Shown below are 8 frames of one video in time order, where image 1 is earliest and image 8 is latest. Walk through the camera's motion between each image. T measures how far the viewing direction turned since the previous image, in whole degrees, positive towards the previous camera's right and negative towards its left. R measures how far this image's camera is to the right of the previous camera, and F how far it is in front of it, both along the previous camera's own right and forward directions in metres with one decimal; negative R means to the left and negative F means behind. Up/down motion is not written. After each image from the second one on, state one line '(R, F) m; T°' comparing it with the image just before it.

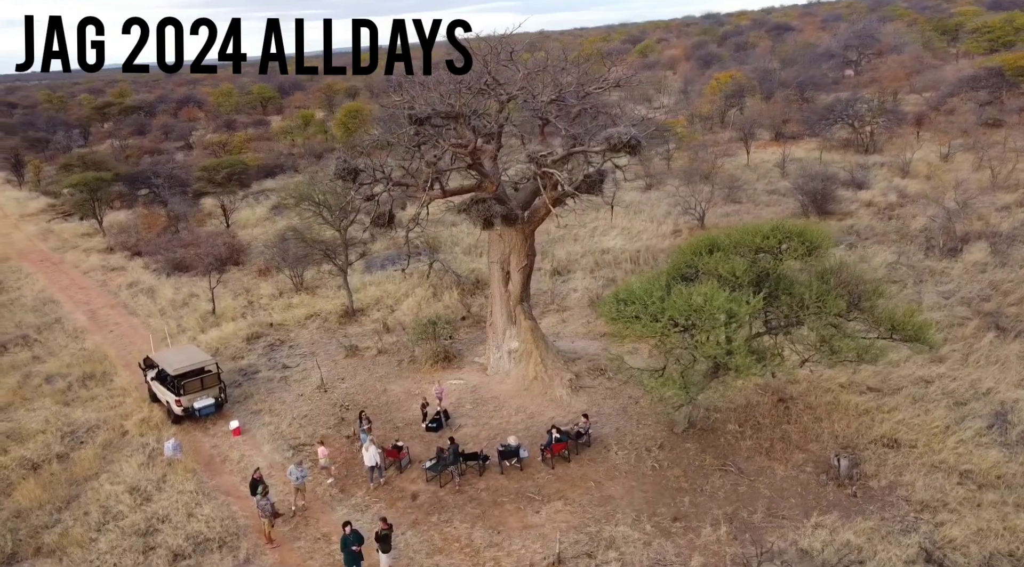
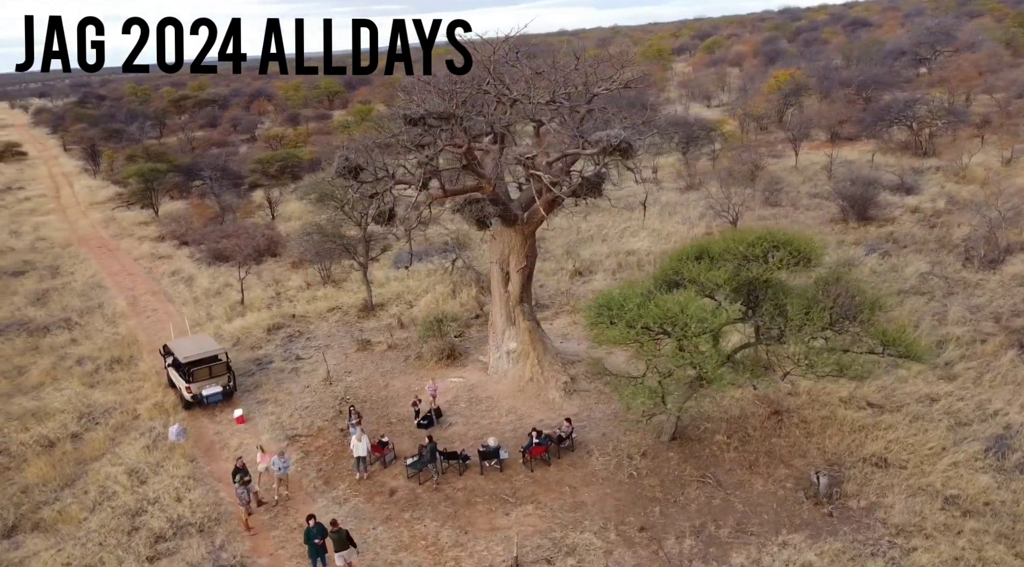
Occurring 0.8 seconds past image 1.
(+1.6, 0.0) m; -5°
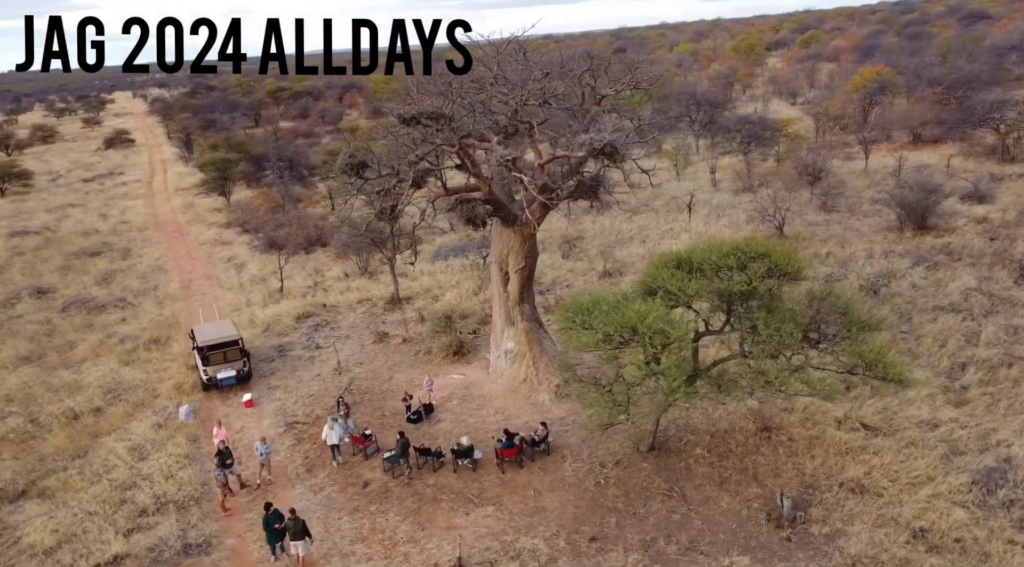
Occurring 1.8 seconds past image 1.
(+2.2, +0.1) m; -7°
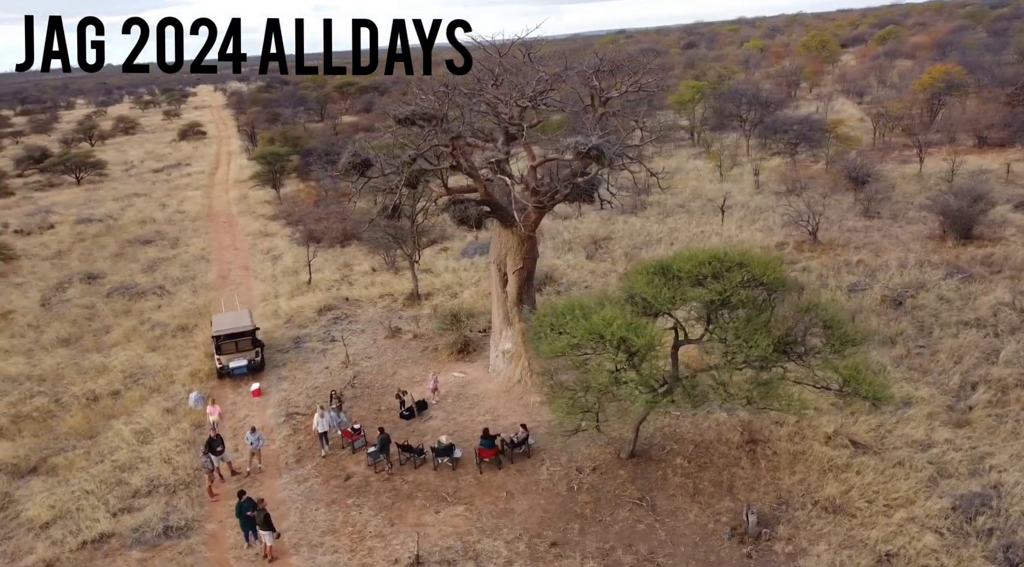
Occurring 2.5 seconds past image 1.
(+1.6, 0.0) m; -5°
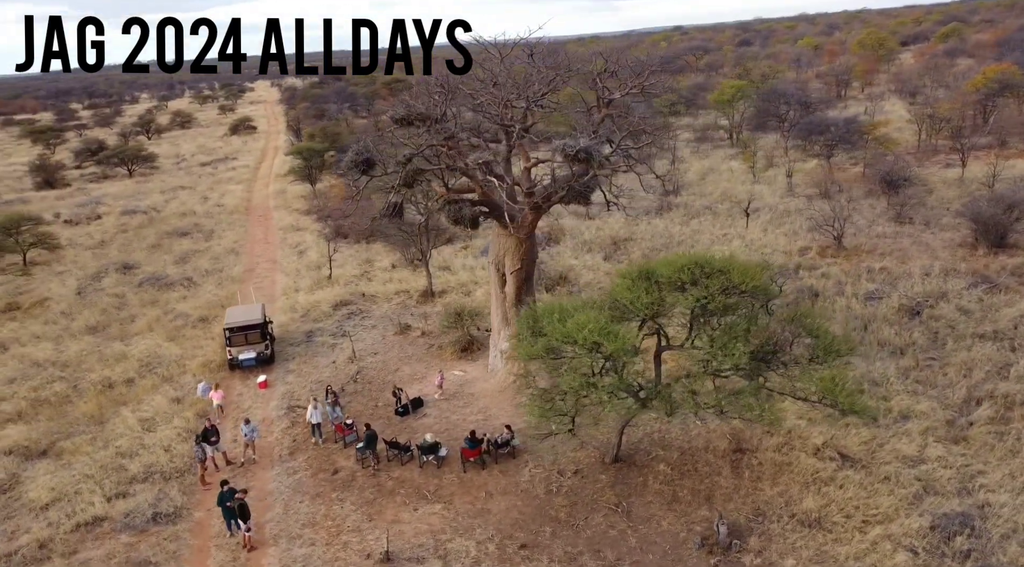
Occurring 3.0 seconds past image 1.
(+1.2, 0.0) m; -4°
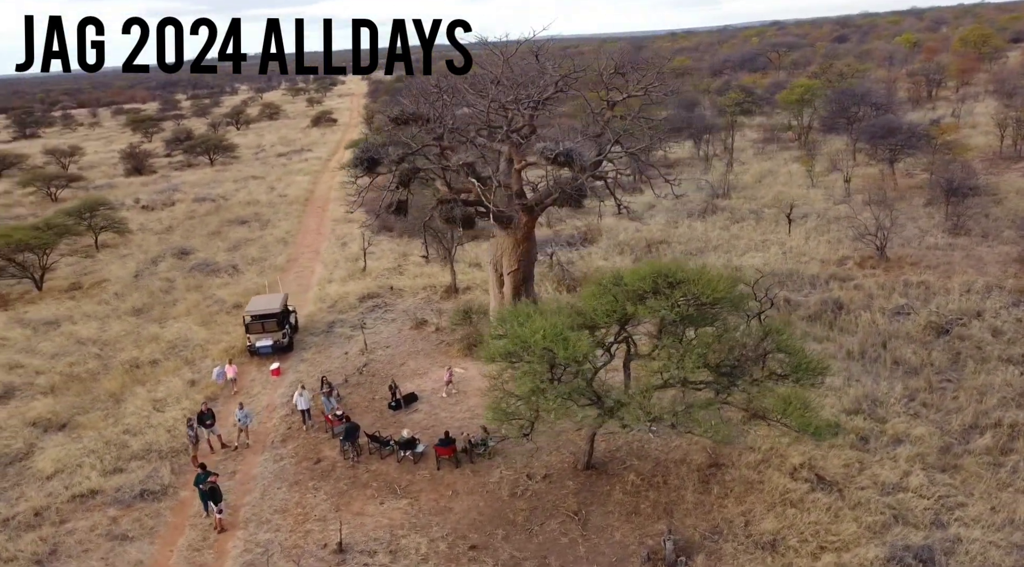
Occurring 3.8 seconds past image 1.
(+2.0, +0.1) m; -7°
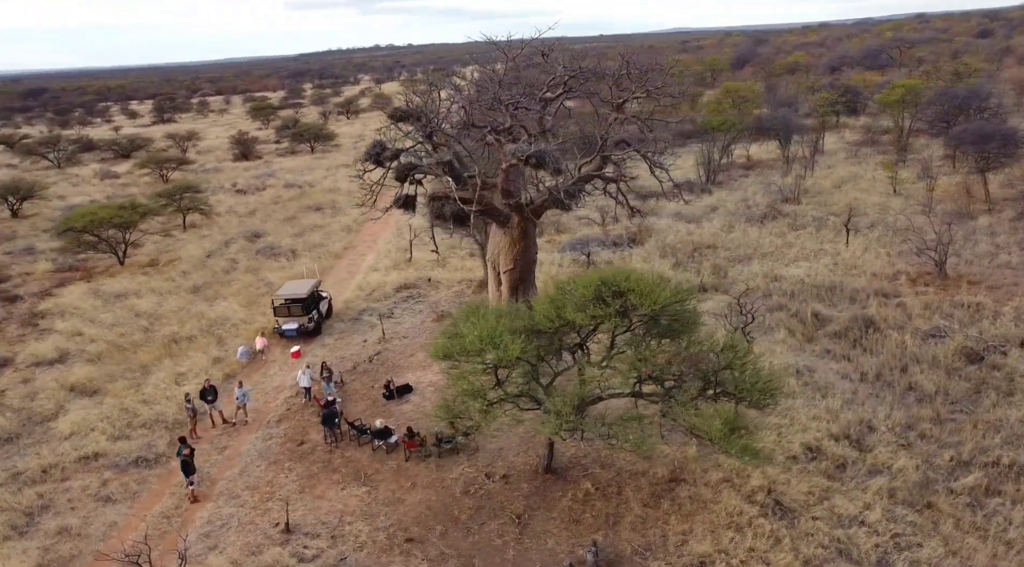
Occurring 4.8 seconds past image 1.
(+2.6, +0.2) m; -9°
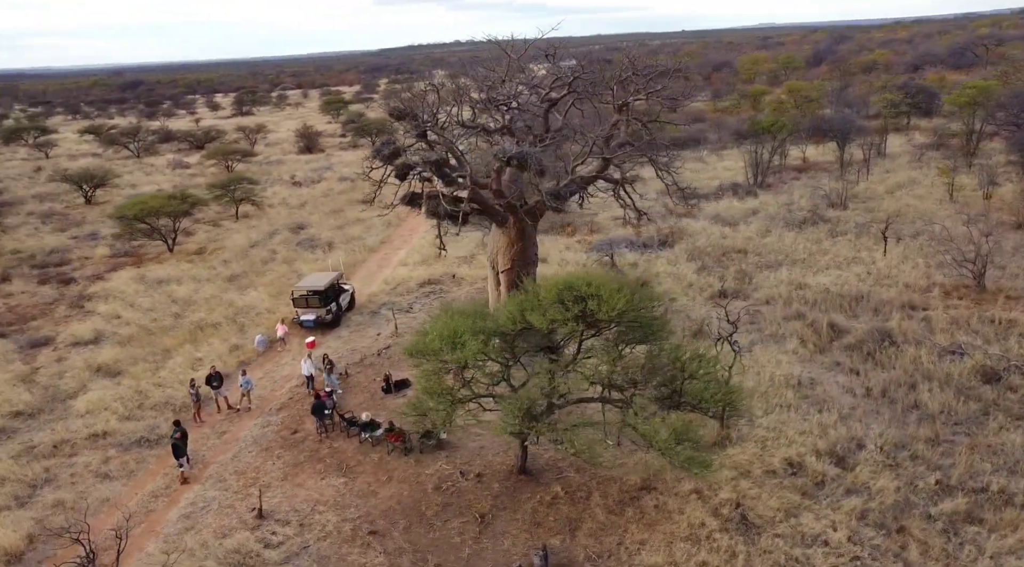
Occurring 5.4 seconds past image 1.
(+1.6, +0.1) m; -5°
